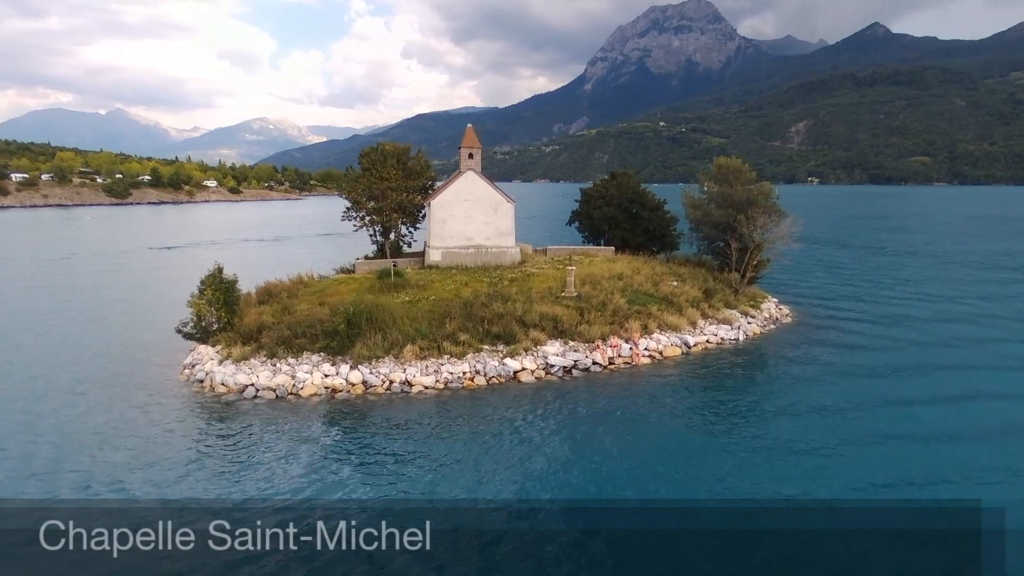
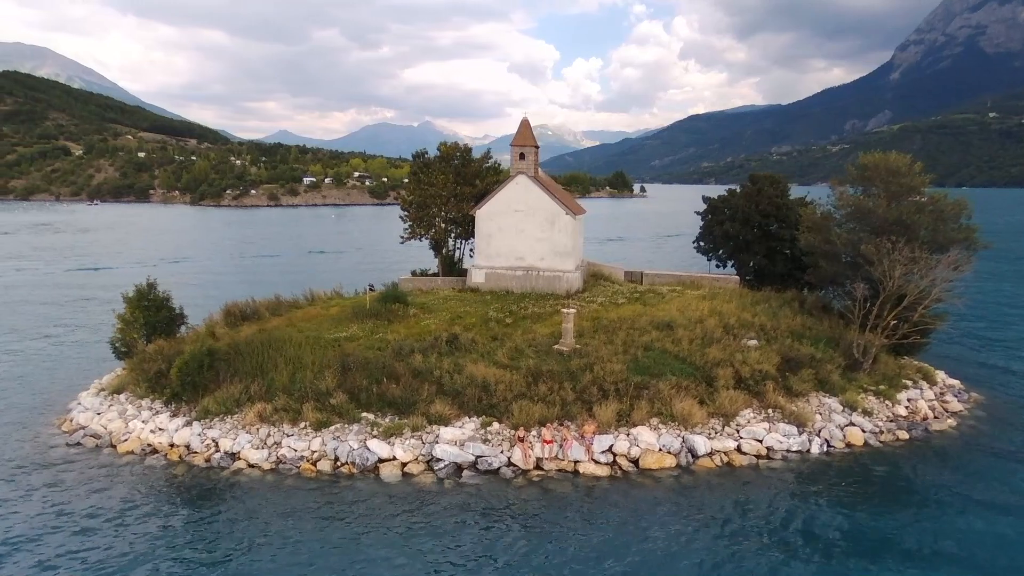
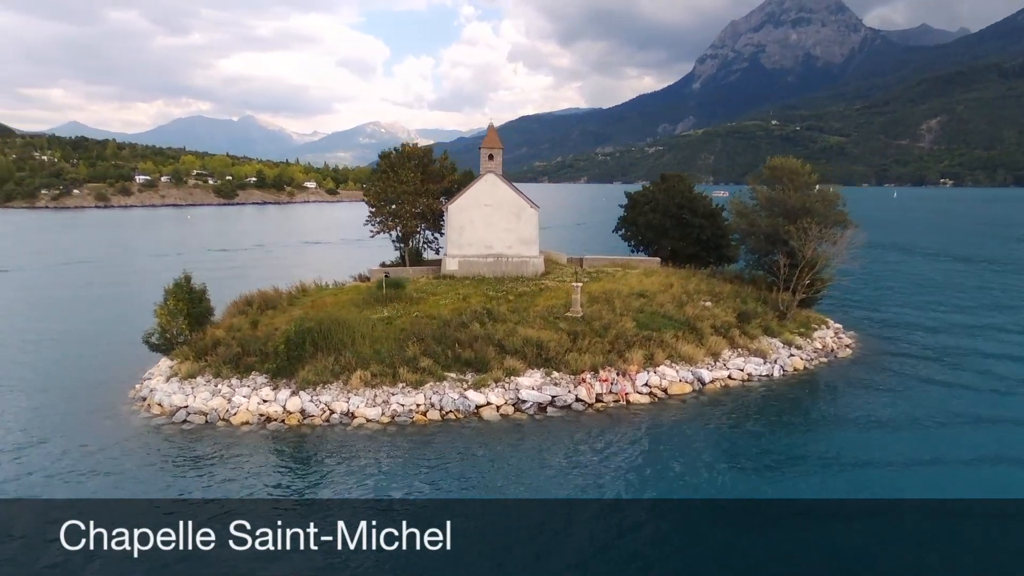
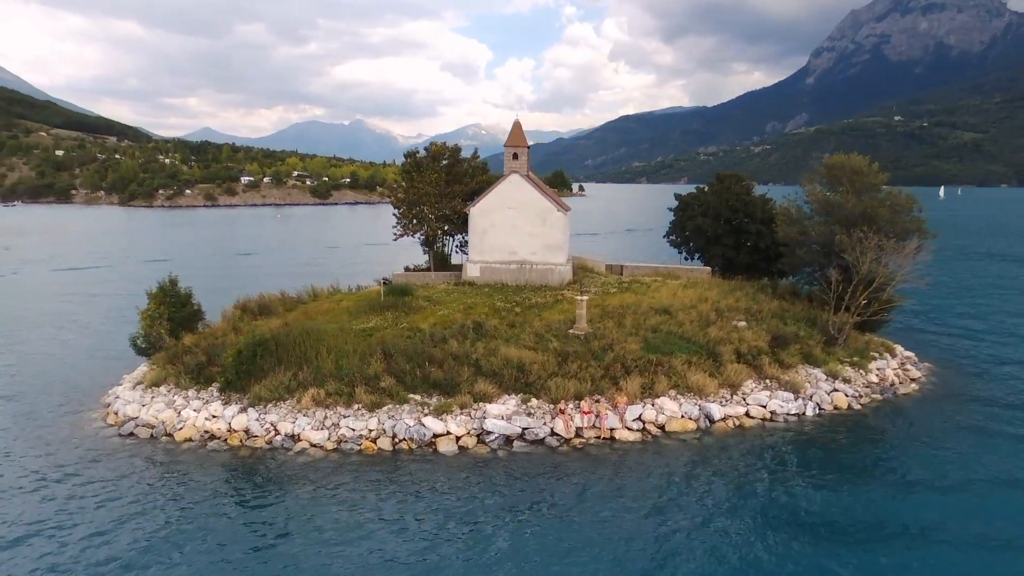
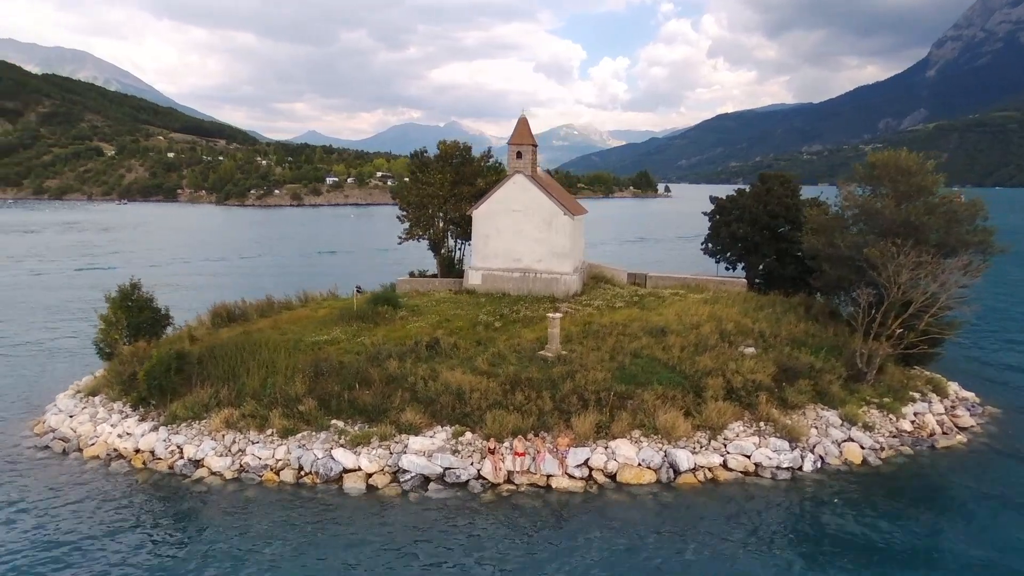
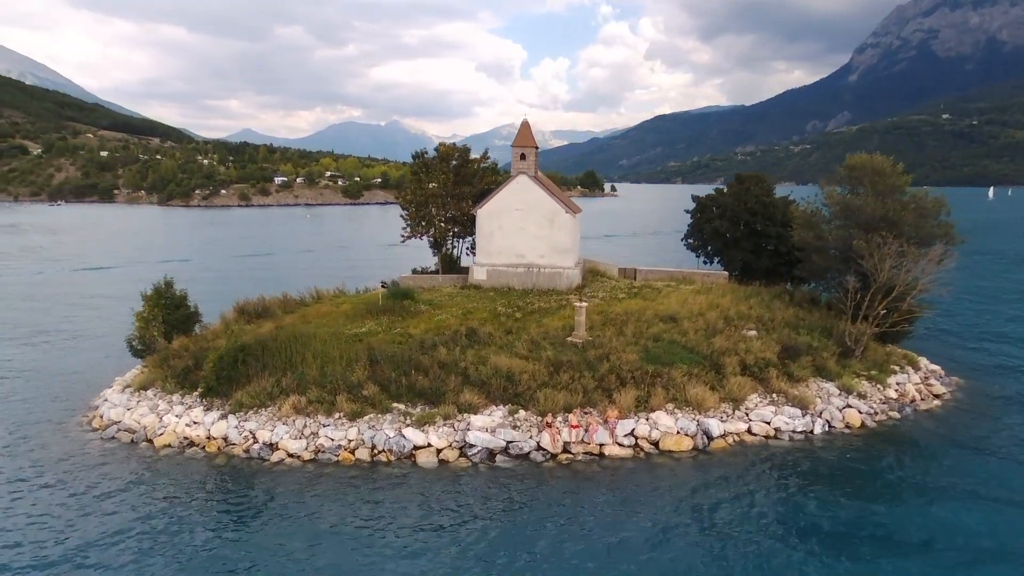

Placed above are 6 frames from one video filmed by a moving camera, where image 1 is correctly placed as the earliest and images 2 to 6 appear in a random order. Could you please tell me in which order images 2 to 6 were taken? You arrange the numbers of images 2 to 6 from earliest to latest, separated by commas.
3, 4, 6, 2, 5
